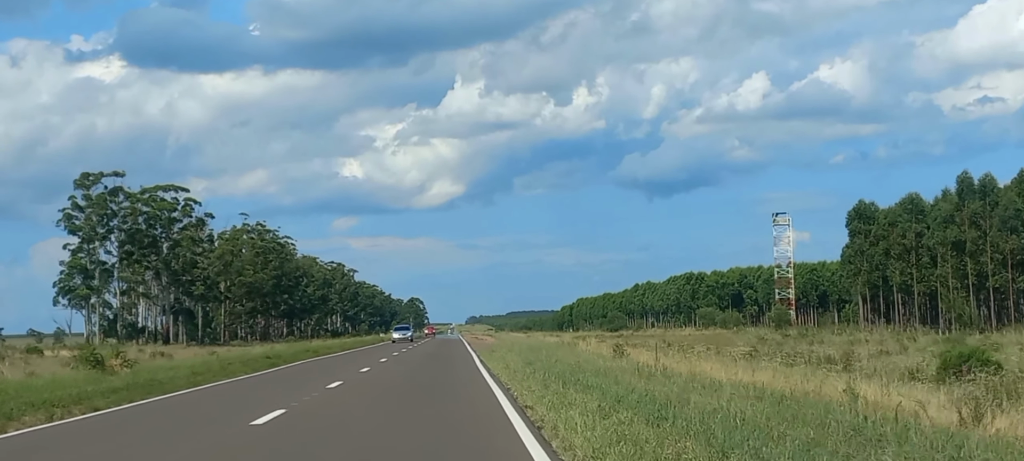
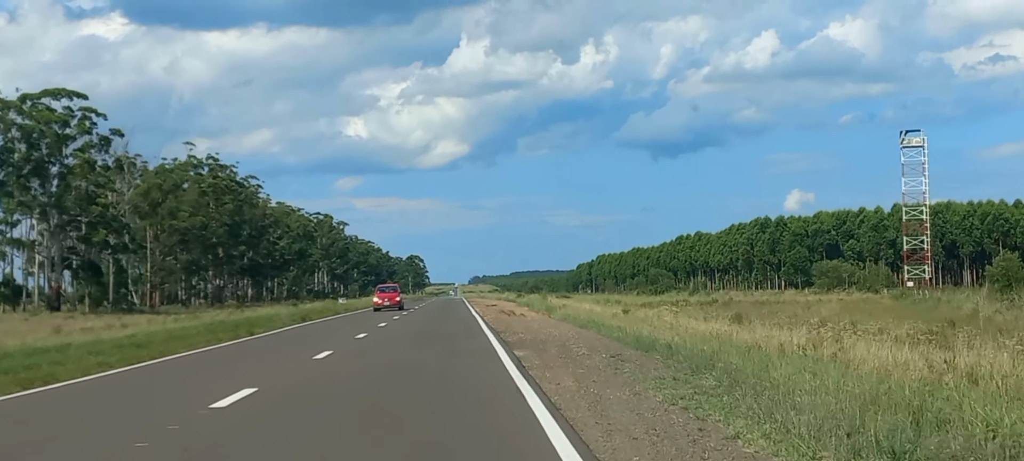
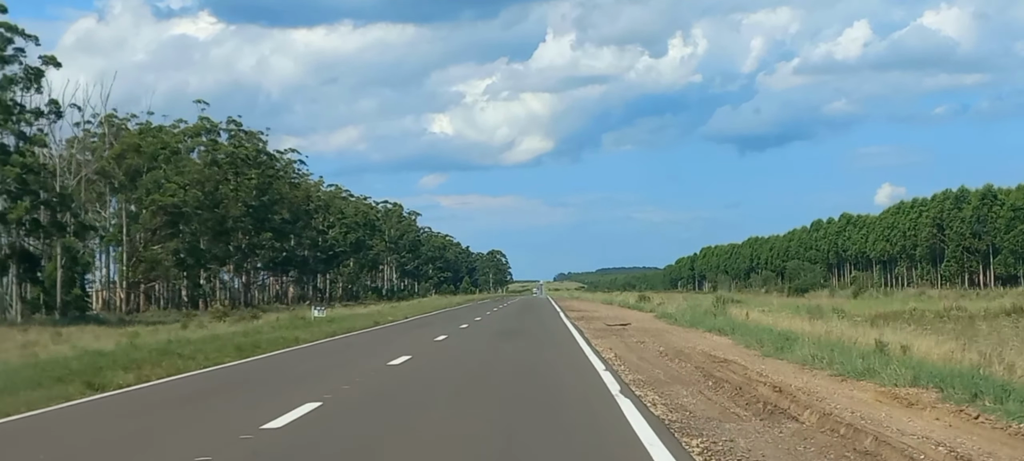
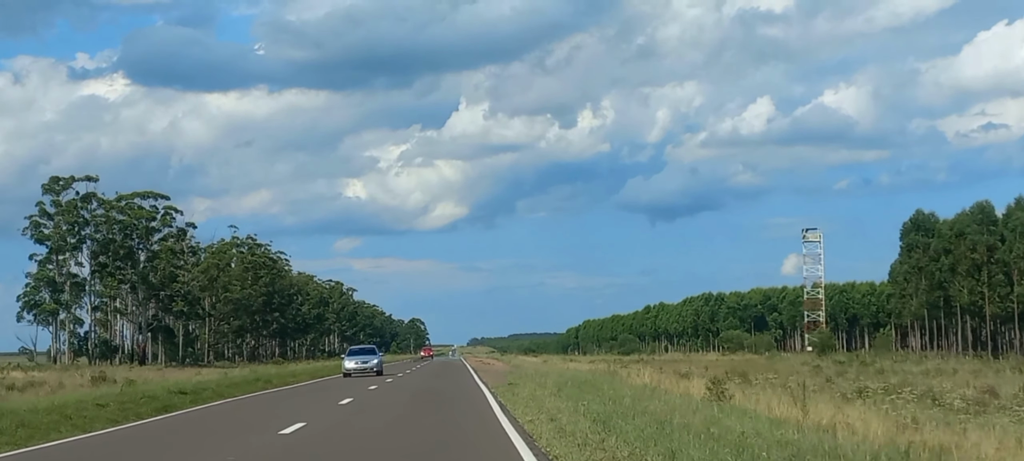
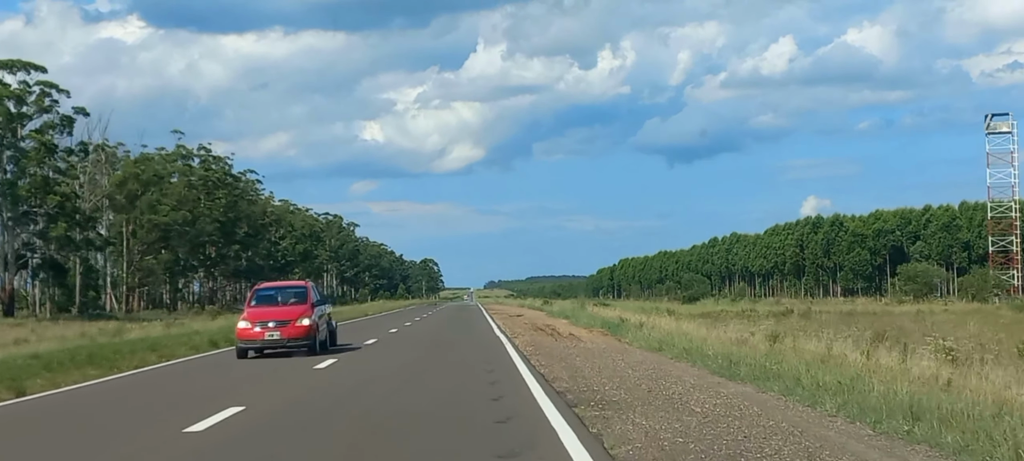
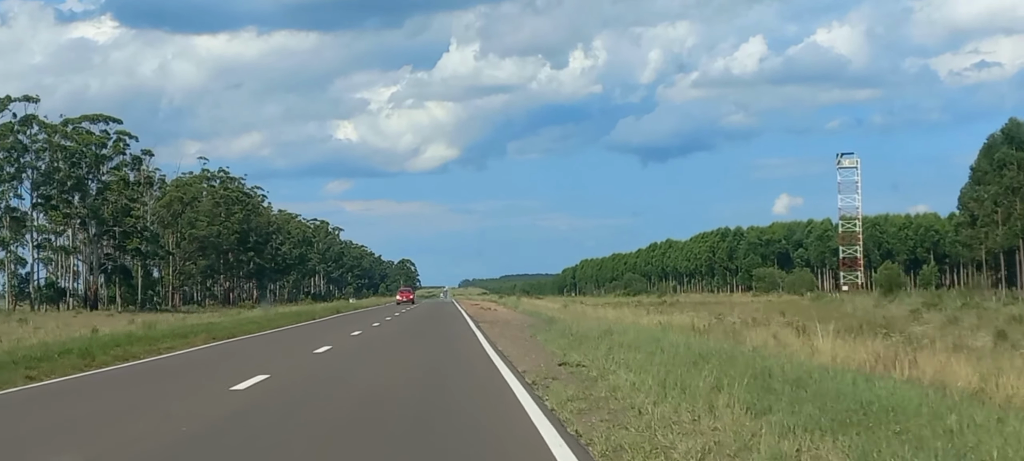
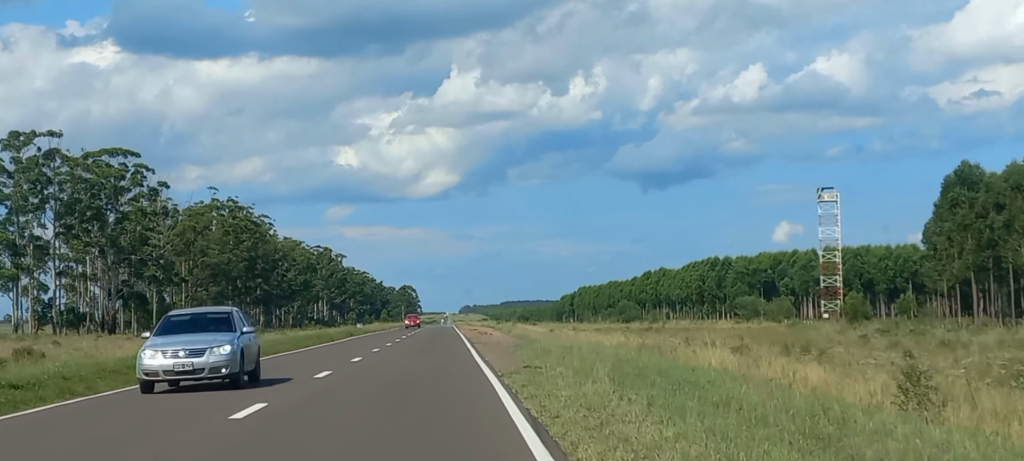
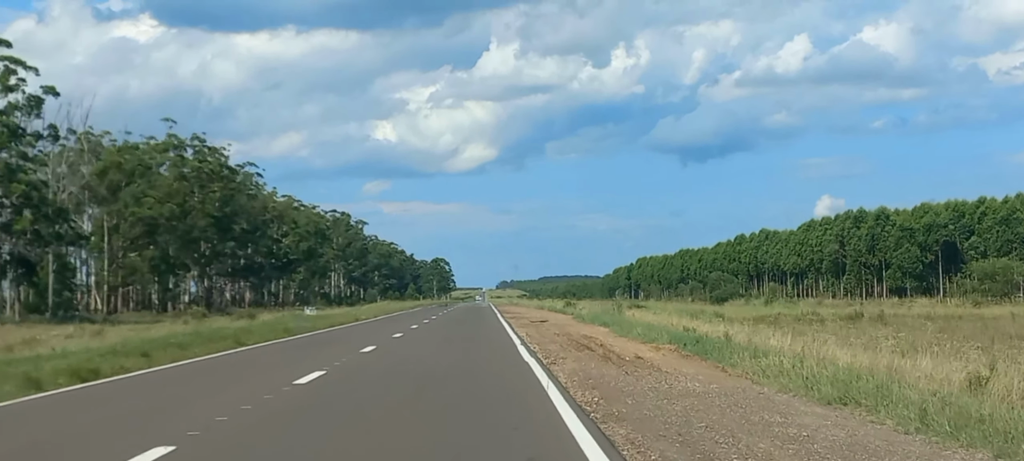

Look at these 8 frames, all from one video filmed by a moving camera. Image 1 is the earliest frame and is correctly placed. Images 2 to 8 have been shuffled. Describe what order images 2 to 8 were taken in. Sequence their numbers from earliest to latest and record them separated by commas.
4, 7, 6, 2, 5, 8, 3
